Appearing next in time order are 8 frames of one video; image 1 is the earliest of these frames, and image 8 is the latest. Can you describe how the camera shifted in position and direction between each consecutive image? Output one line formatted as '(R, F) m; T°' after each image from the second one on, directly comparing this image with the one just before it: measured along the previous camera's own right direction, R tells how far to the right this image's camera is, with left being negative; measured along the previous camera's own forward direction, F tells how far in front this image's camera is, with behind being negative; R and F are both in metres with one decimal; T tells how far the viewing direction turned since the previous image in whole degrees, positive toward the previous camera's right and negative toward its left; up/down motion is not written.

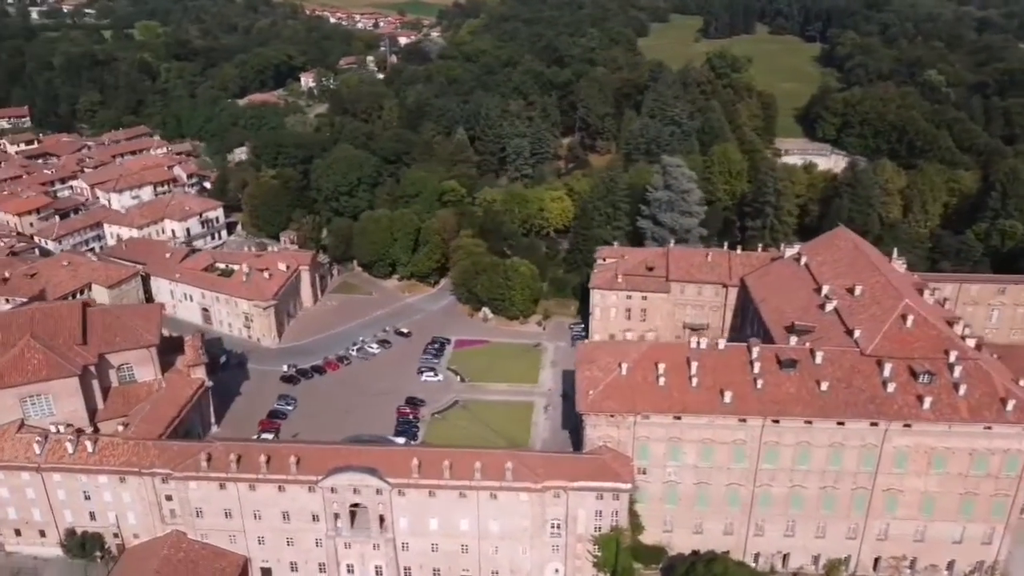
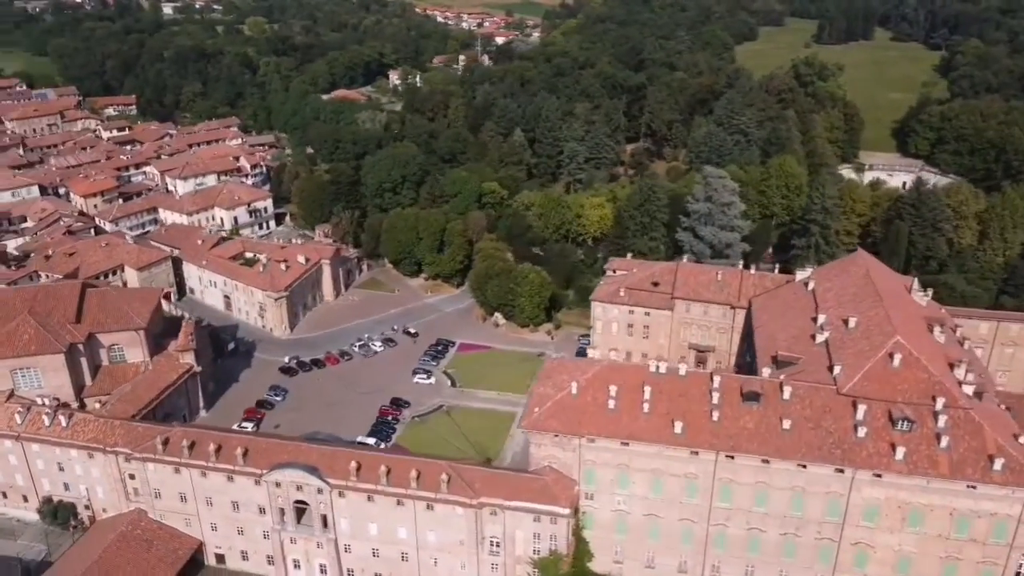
(+9.6, +2.1) m; -8°
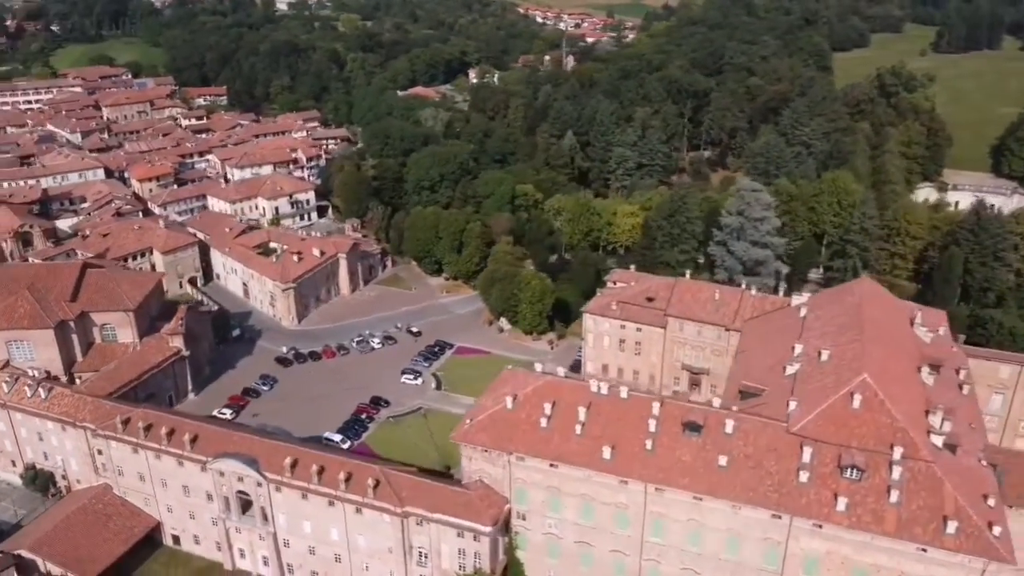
(+9.5, +2.2) m; -8°
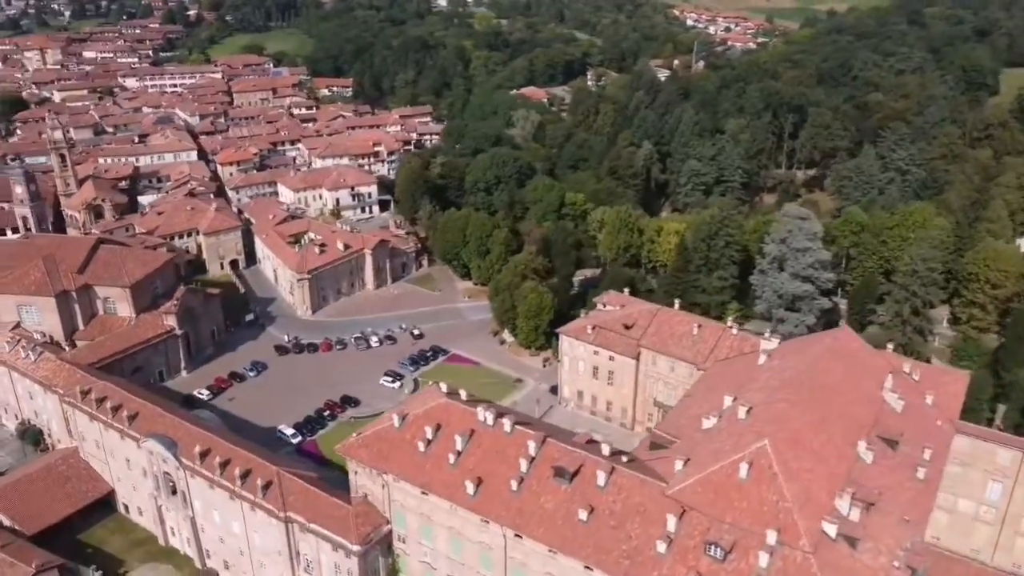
(+14.1, +3.7) m; -12°
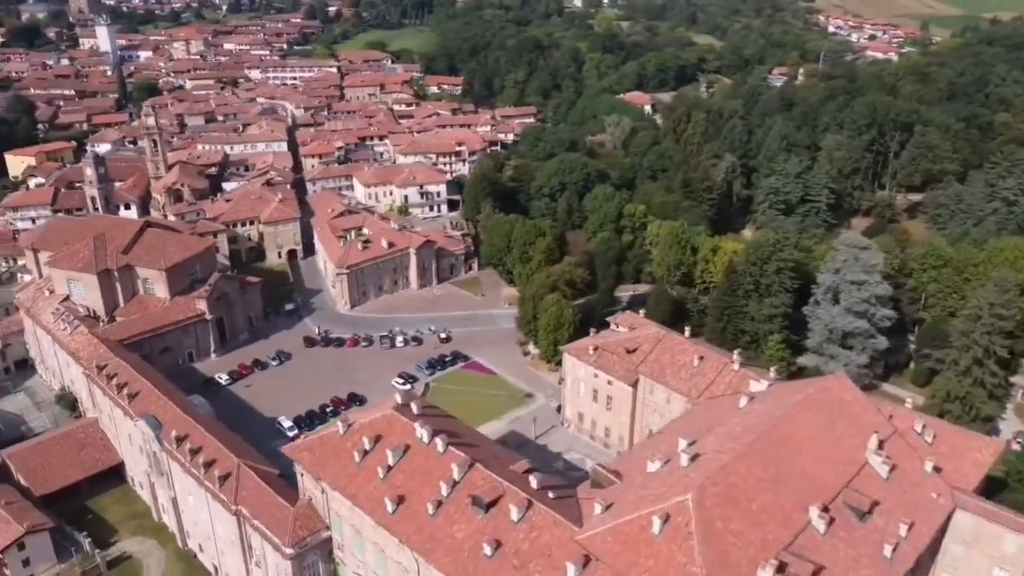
(+9.4, +2.6) m; -10°
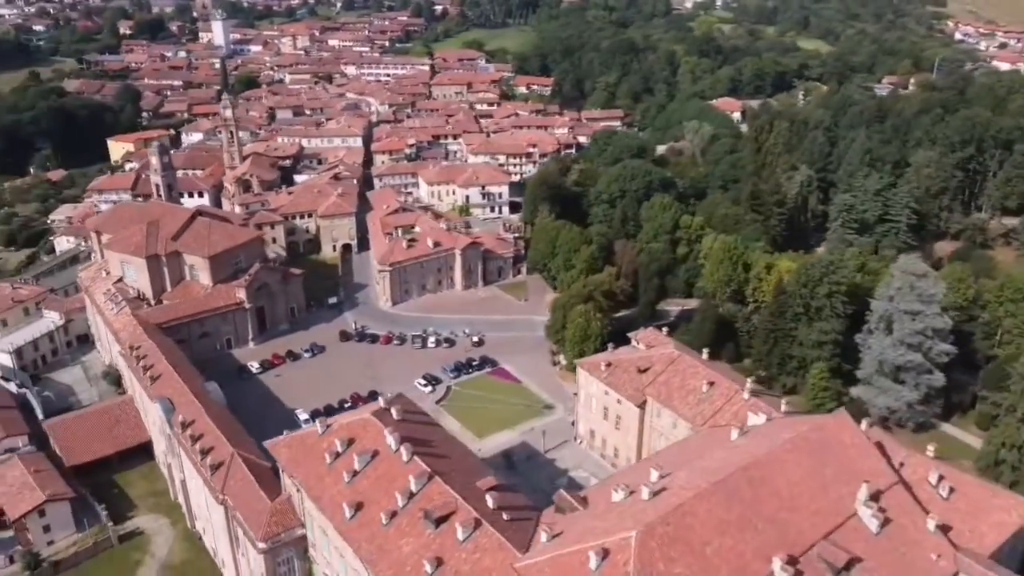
(+6.2, +1.7) m; -8°
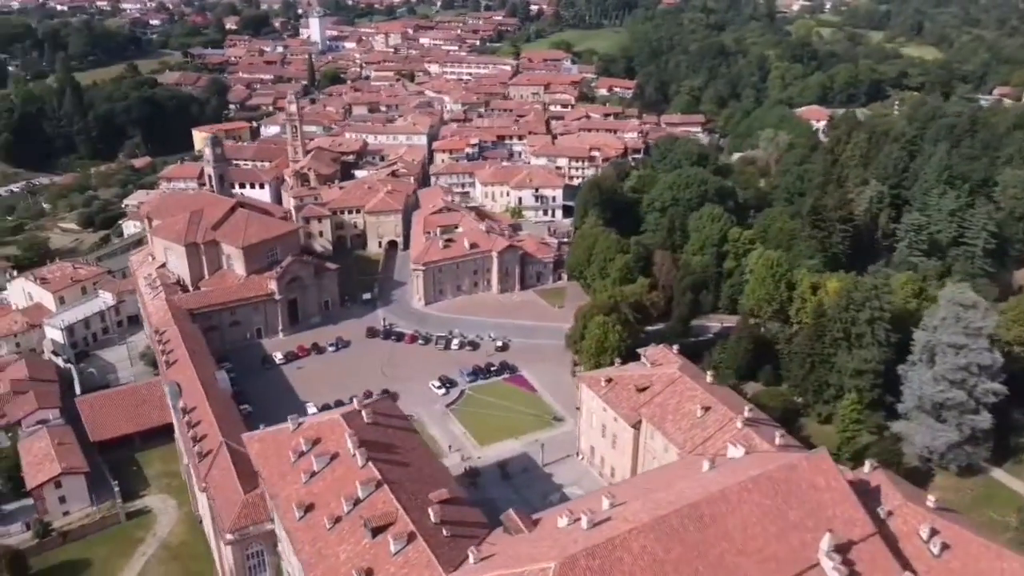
(+6.3, +1.7) m; -7°
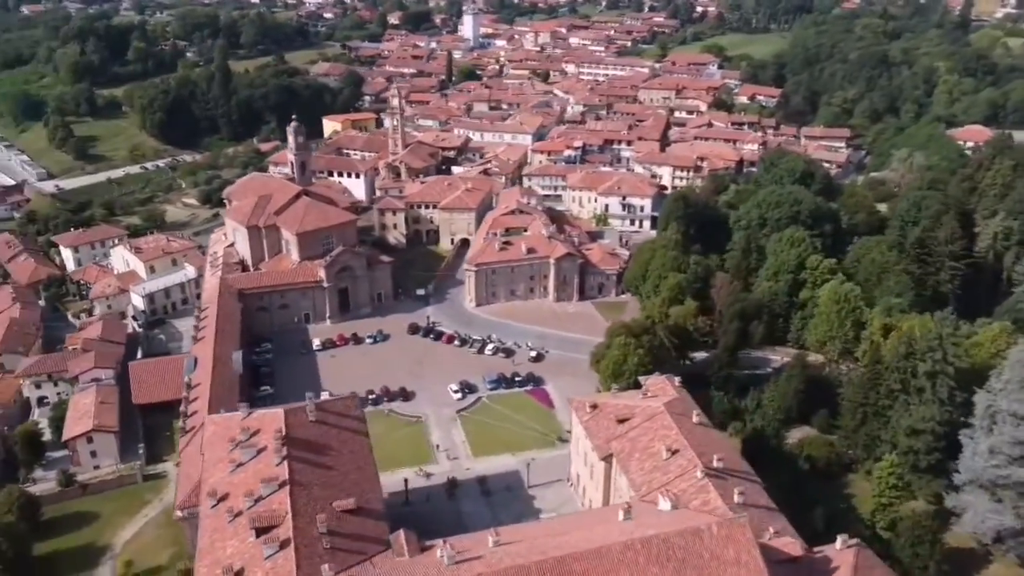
(+10.8, +3.3) m; -12°
